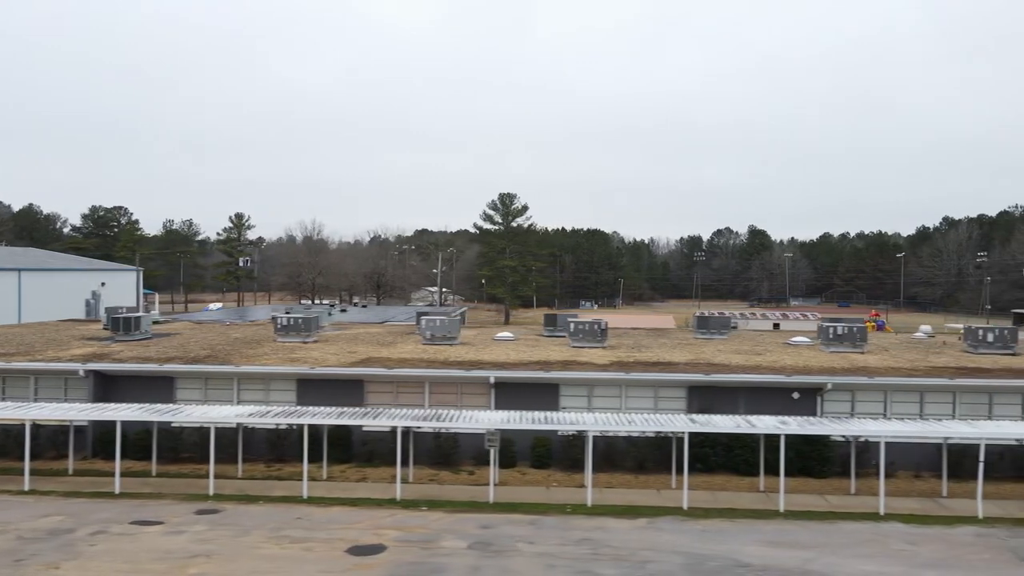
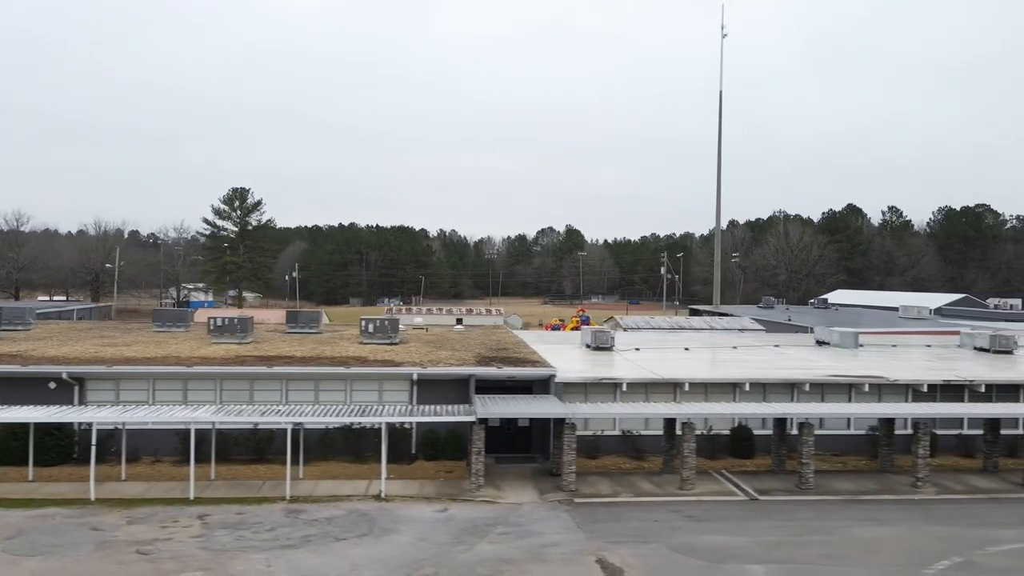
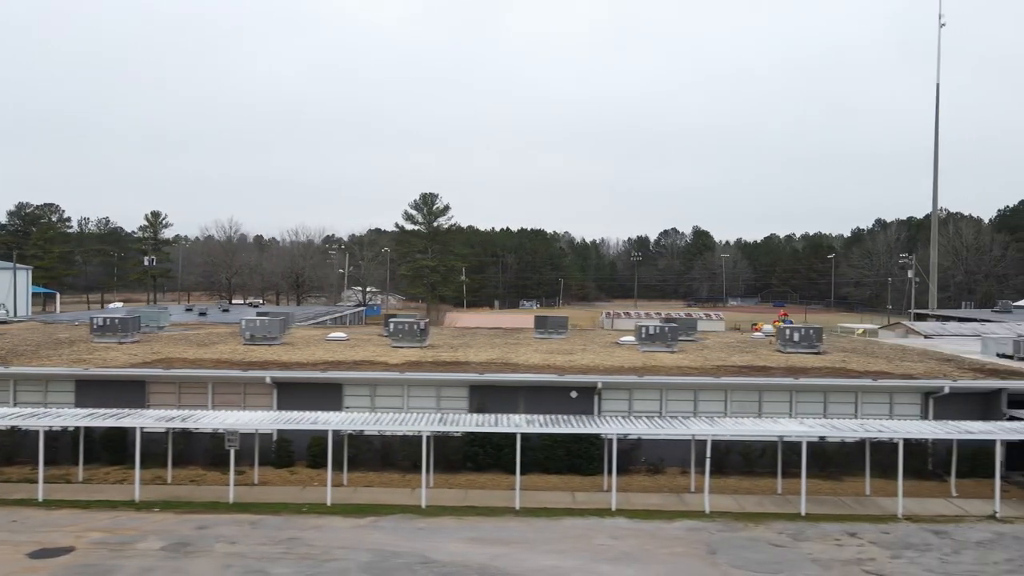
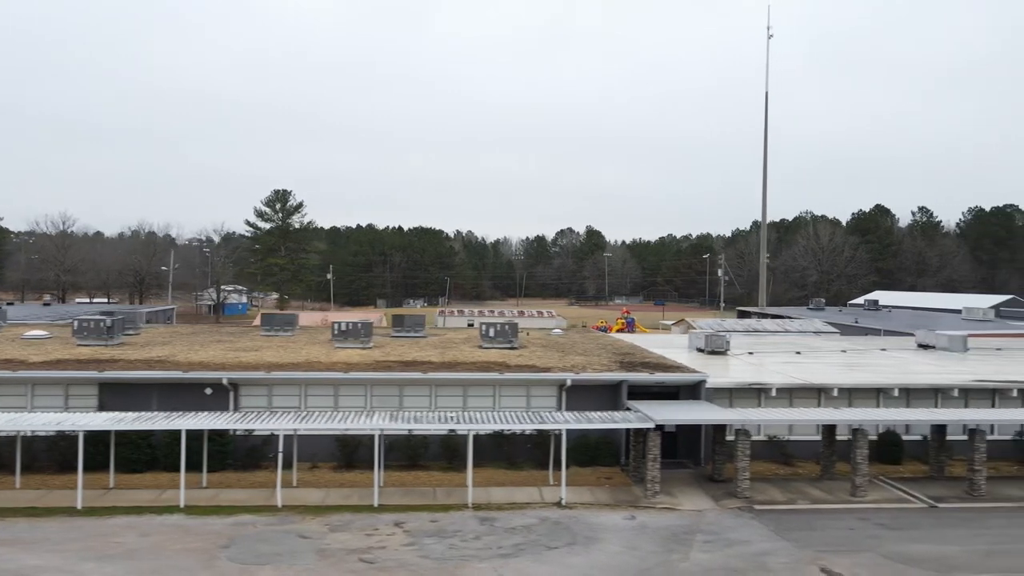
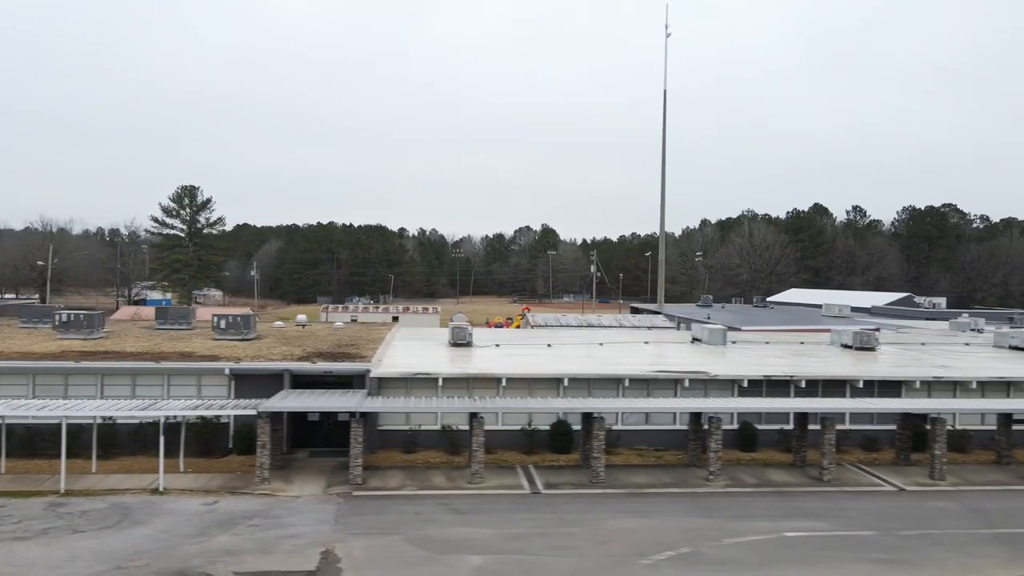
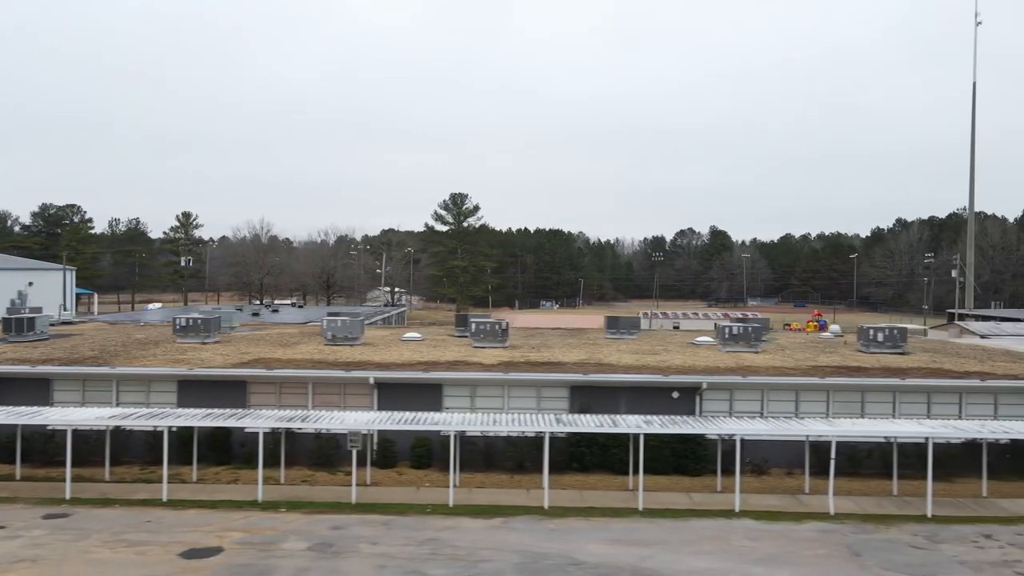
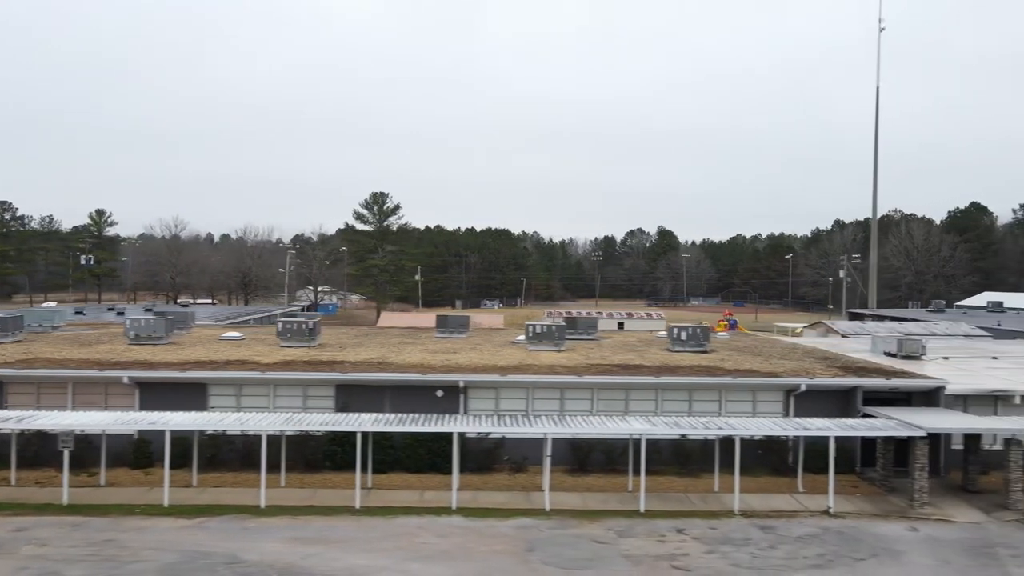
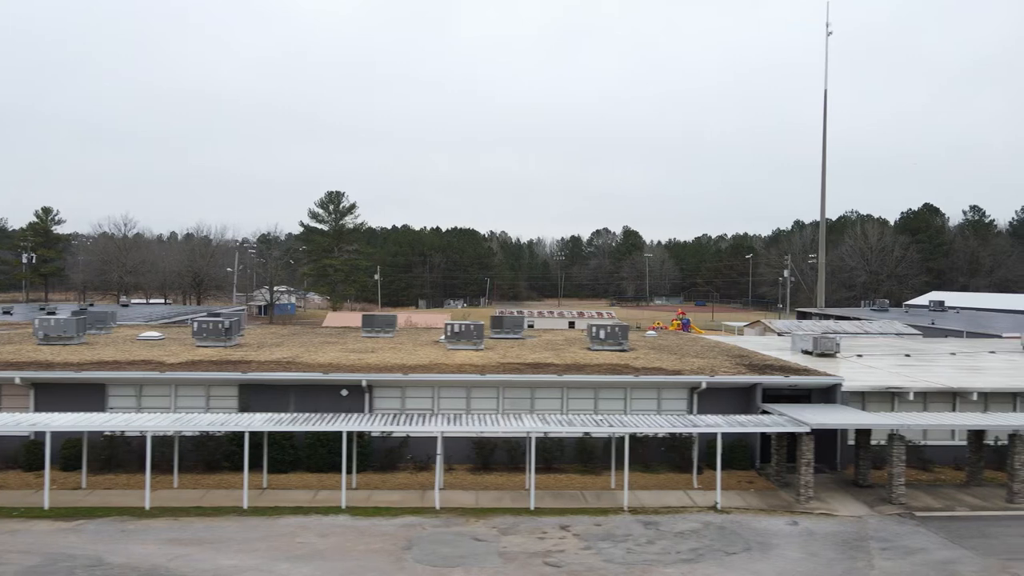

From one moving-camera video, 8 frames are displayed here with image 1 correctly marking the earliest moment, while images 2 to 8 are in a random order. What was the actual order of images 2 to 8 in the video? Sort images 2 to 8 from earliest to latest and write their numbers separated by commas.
6, 3, 7, 8, 4, 2, 5
